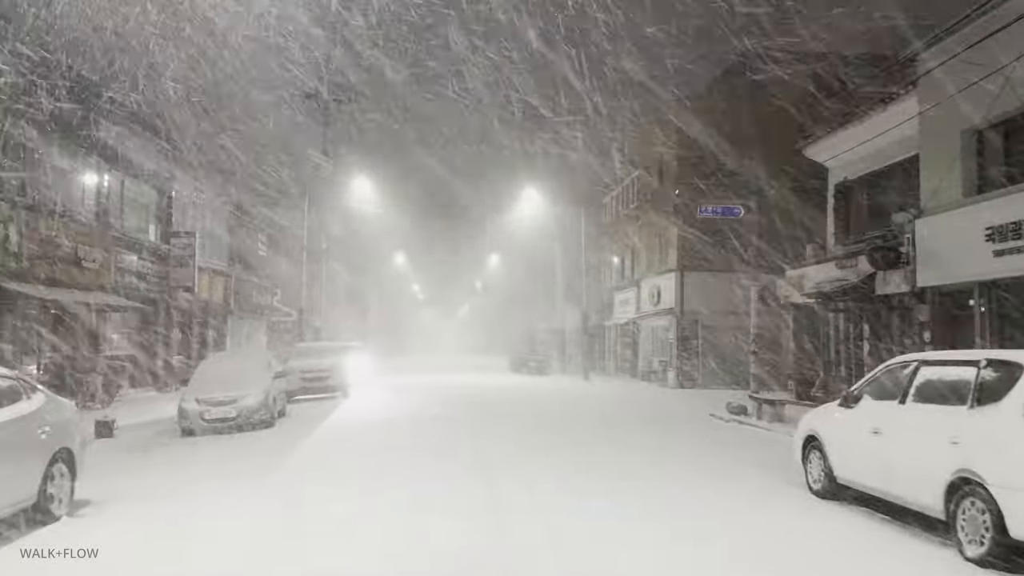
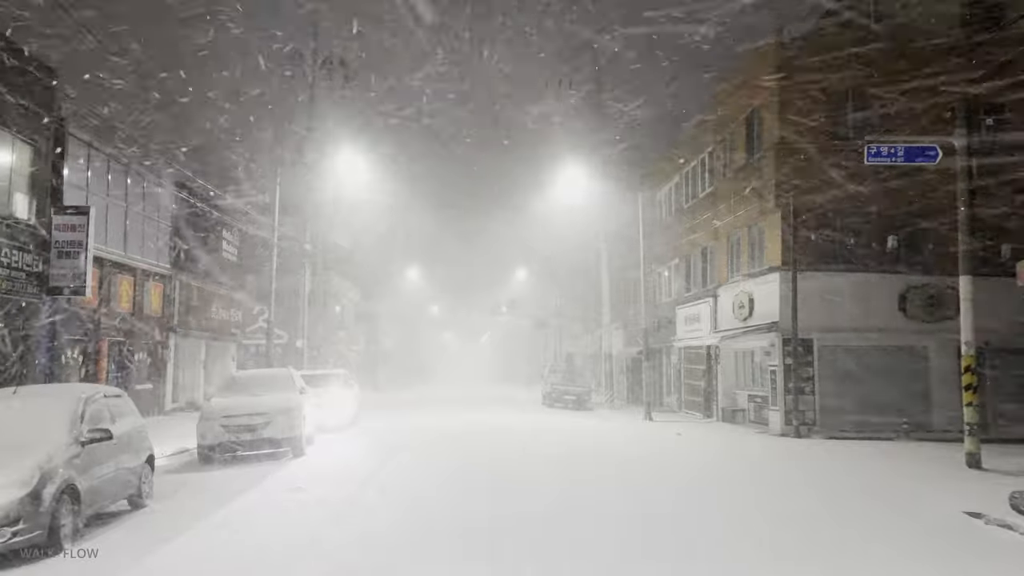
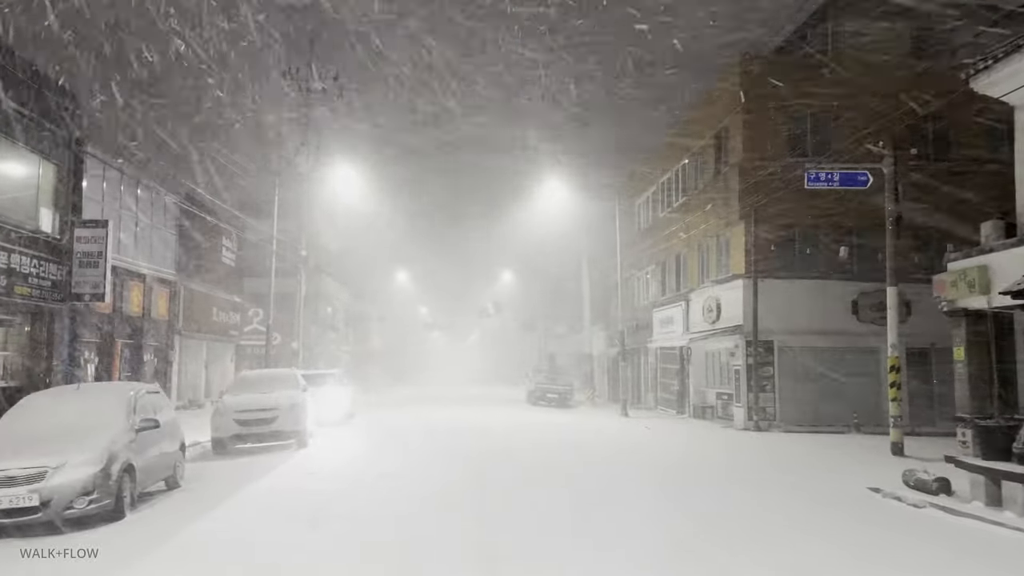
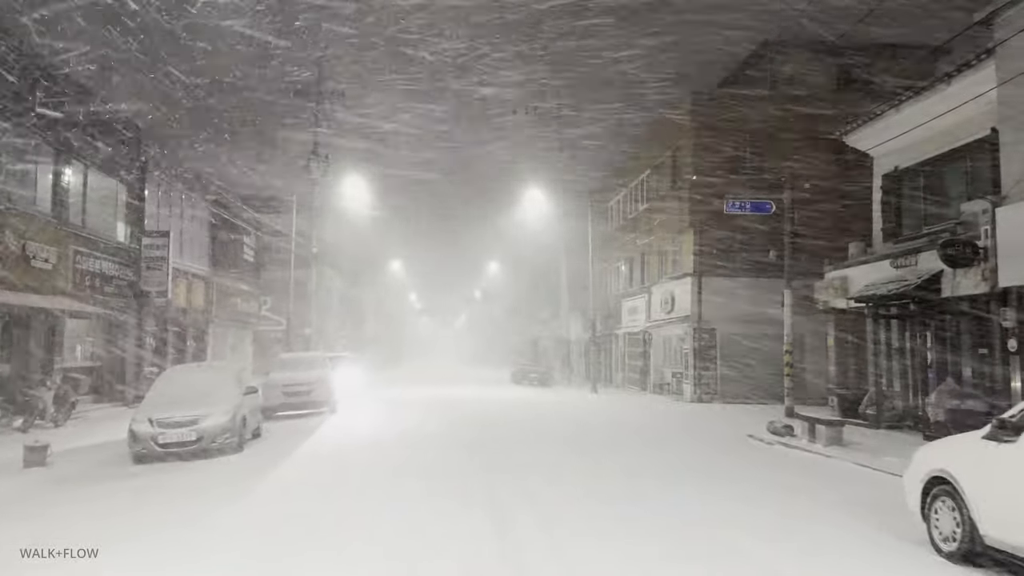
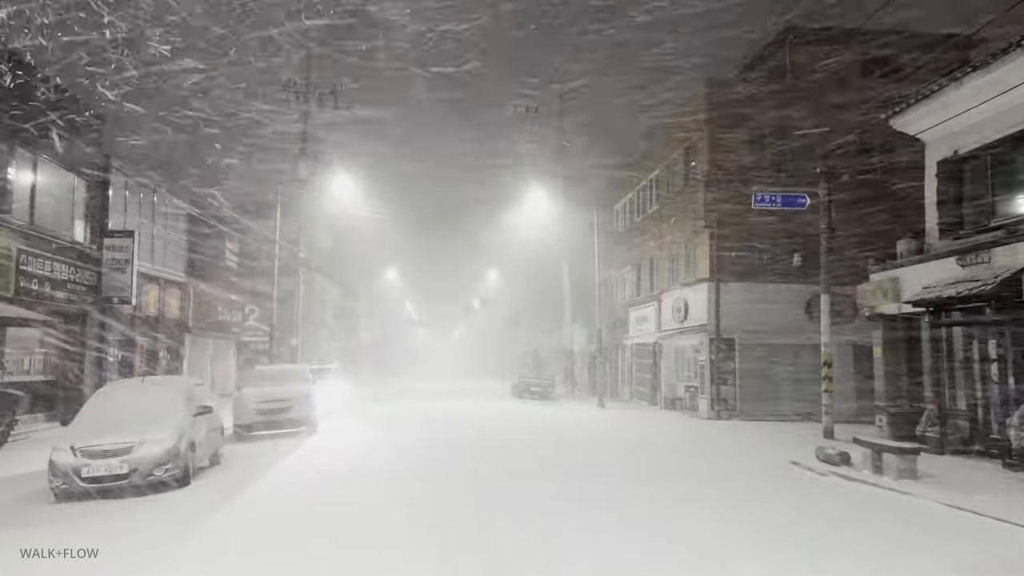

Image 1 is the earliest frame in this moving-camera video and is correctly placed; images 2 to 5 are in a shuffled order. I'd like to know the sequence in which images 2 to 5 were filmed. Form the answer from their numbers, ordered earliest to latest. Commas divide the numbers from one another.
4, 5, 3, 2
